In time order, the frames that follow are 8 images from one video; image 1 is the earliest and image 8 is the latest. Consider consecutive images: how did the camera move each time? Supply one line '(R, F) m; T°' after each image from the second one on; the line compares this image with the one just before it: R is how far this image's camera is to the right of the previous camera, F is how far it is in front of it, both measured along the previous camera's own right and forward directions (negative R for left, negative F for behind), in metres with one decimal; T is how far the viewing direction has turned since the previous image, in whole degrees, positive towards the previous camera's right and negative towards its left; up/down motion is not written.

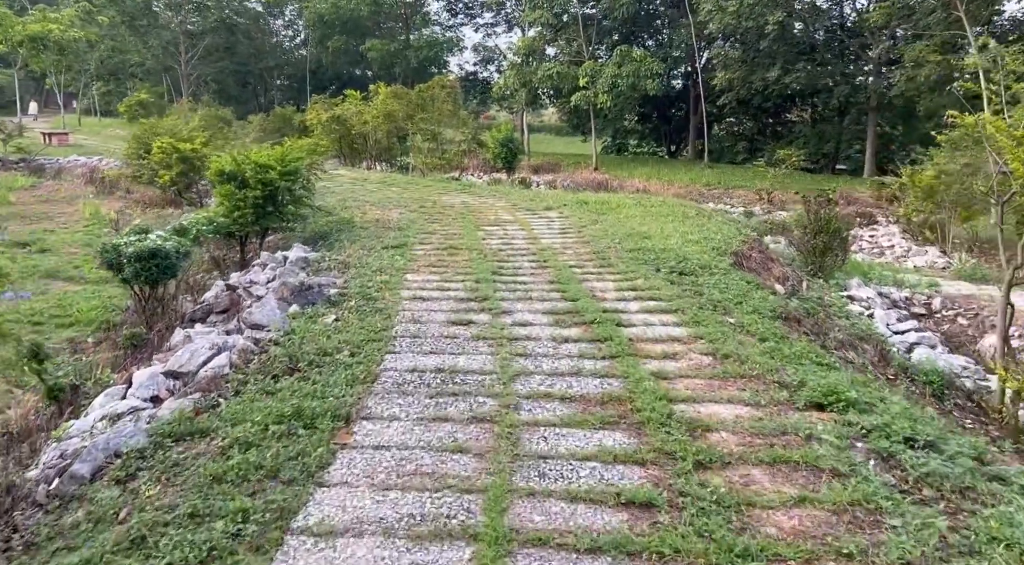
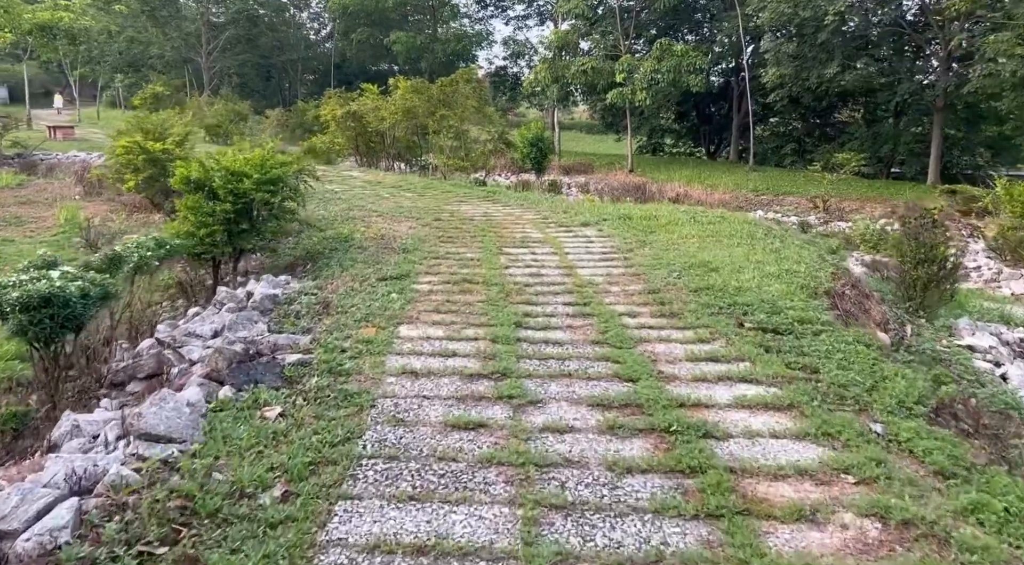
(0.0, +1.5) m; -2°
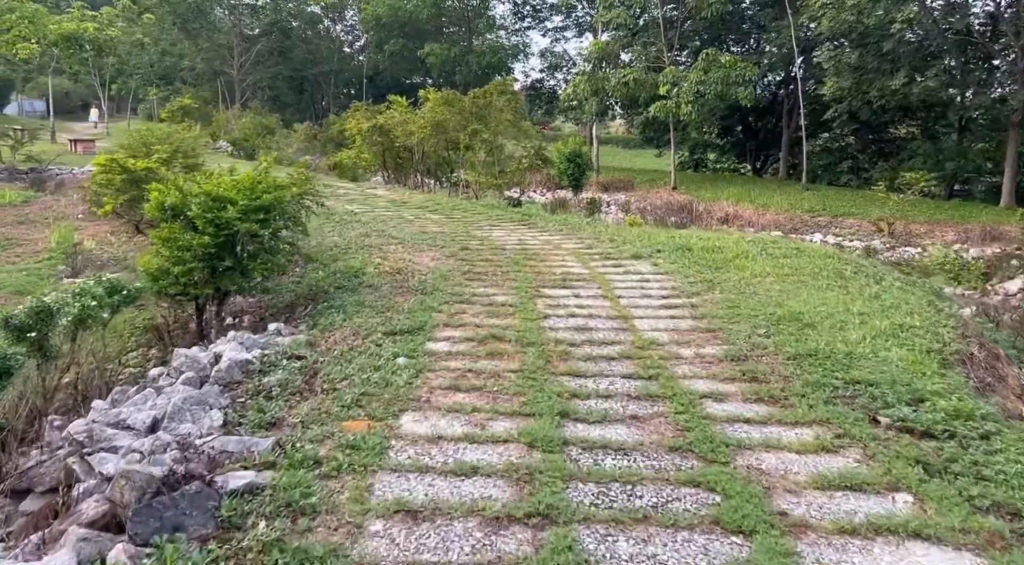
(0.0, +1.2) m; -2°
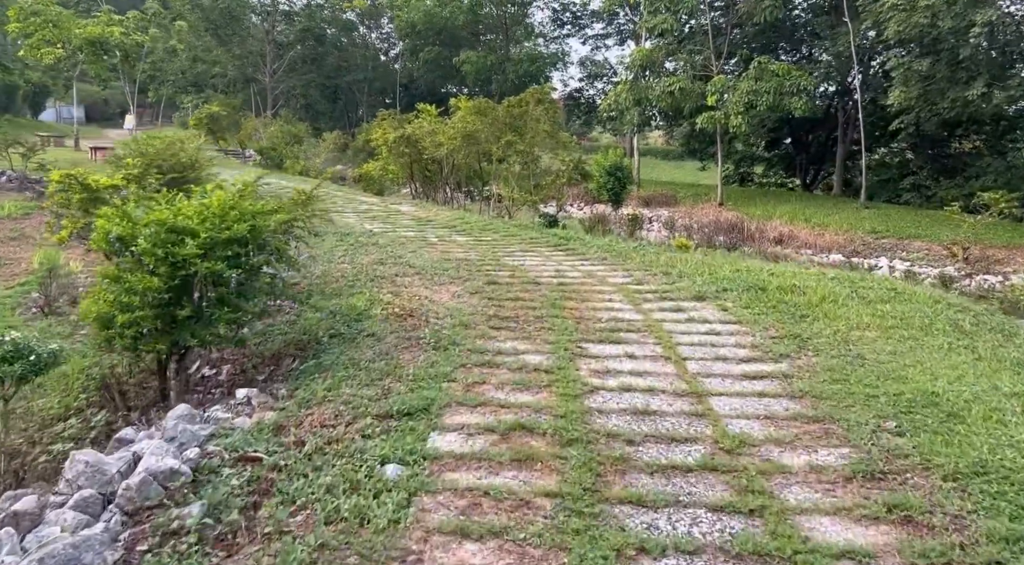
(0.0, +1.2) m; -3°
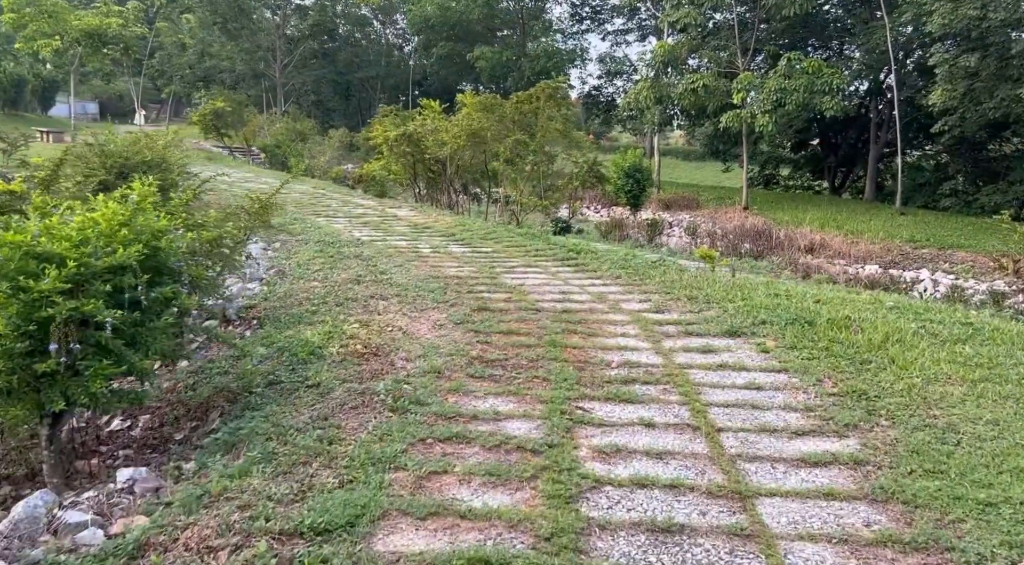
(+0.2, +1.0) m; -1°
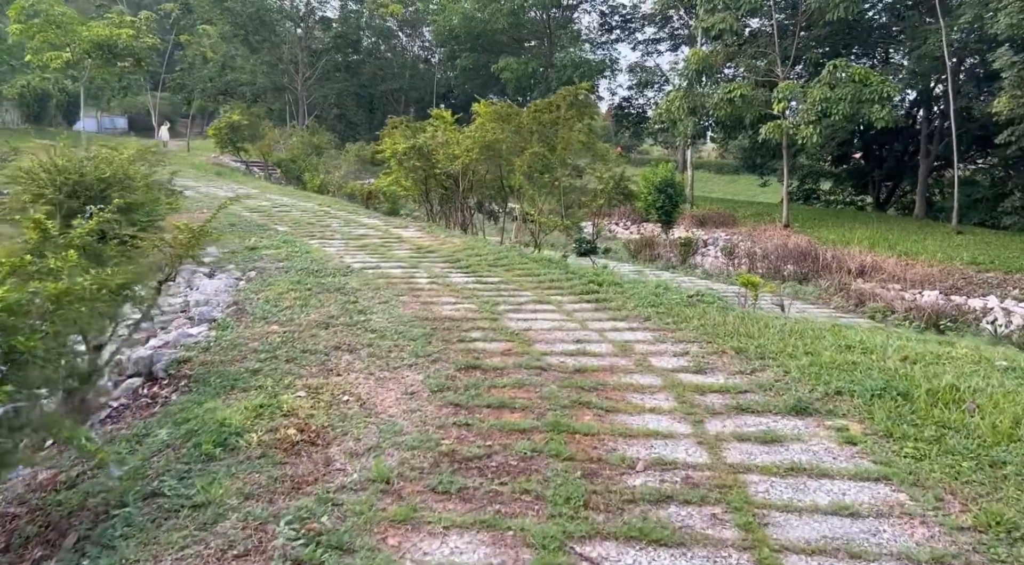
(+0.2, +1.2) m; -2°
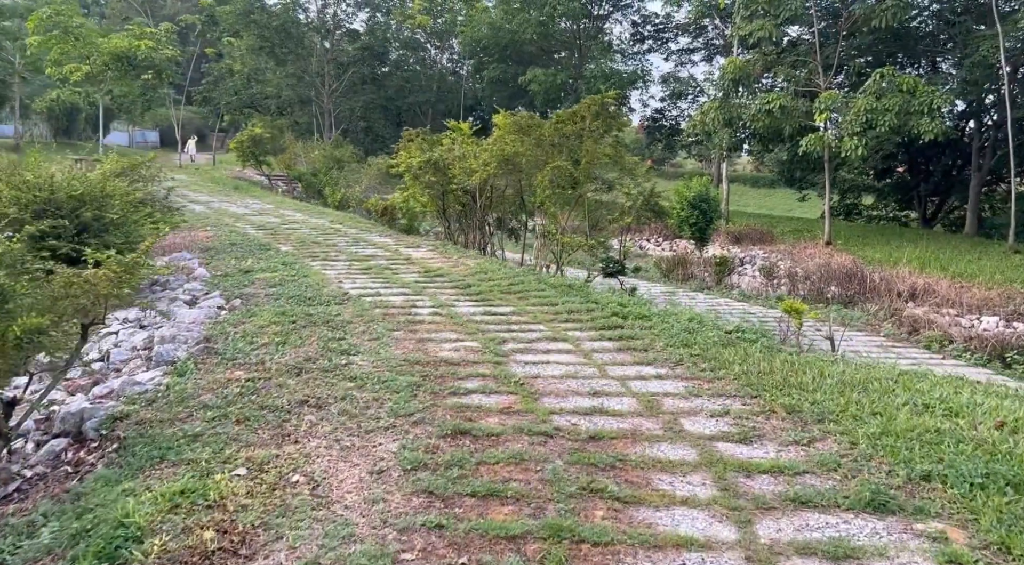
(+0.1, +0.8) m; -2°
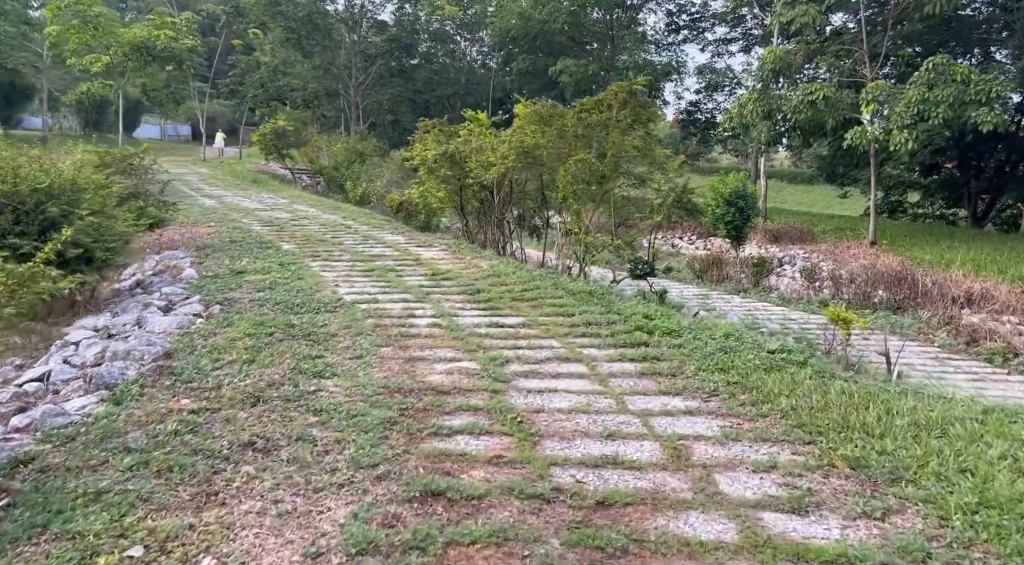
(+0.2, +0.8) m; -2°
